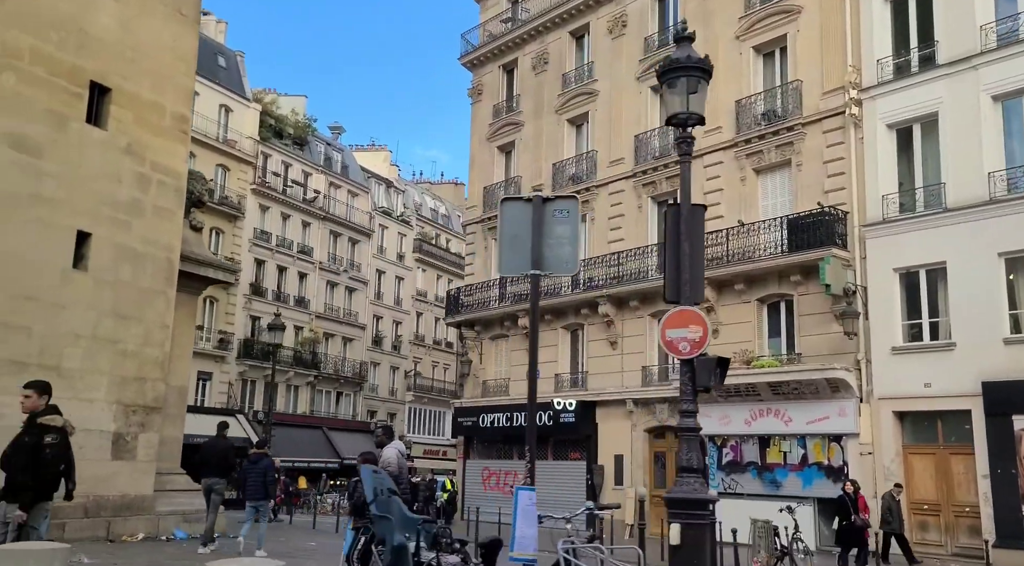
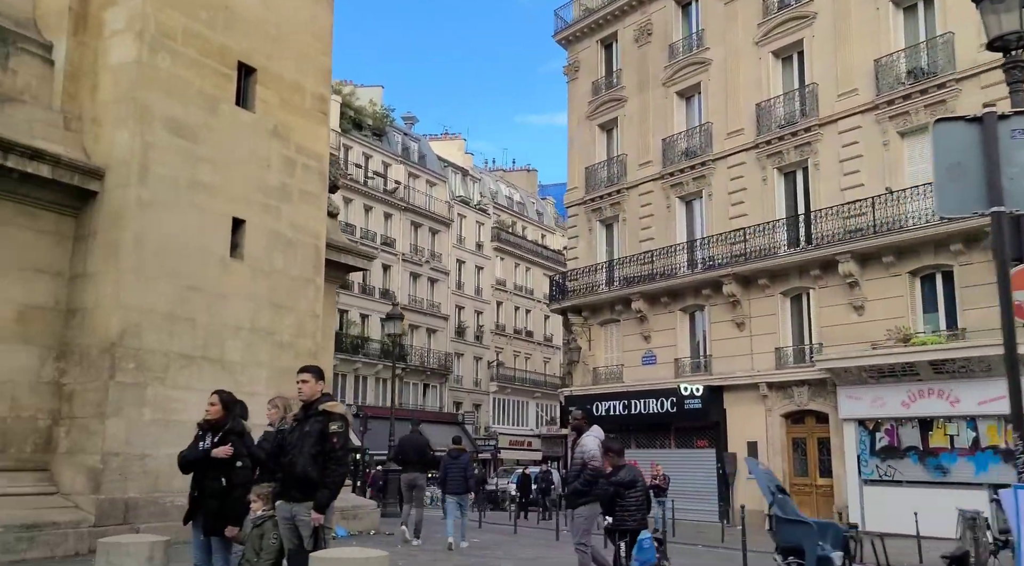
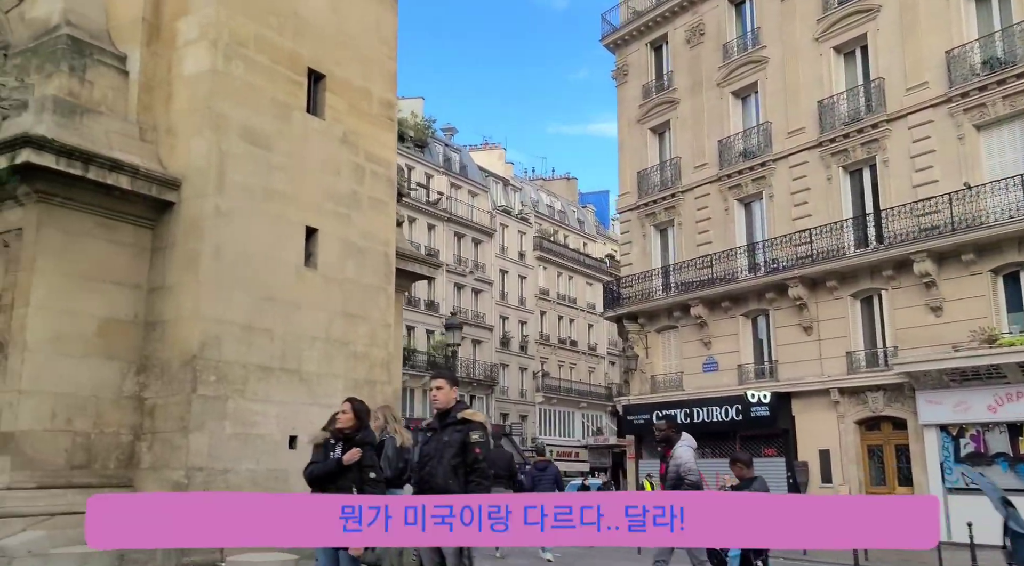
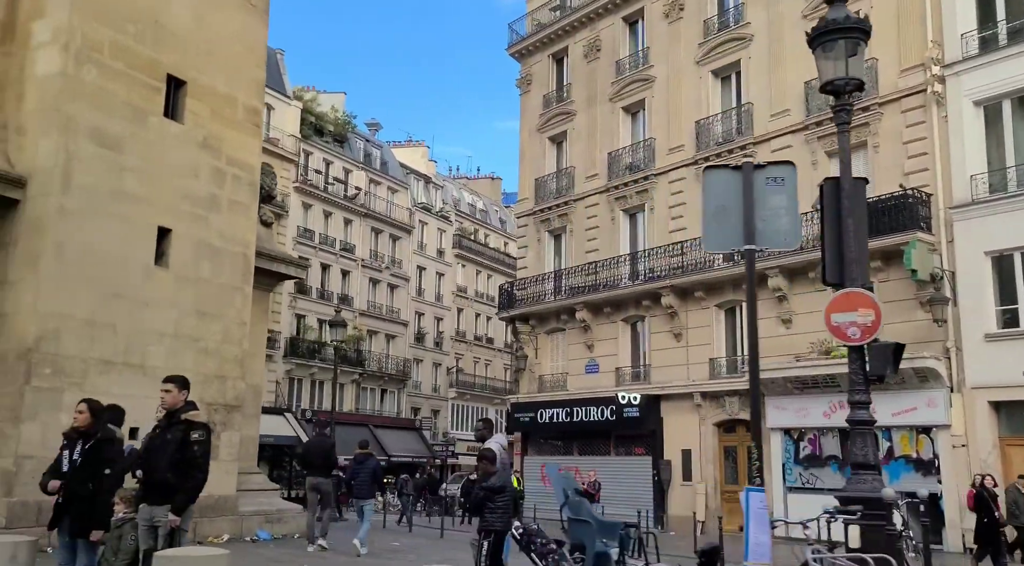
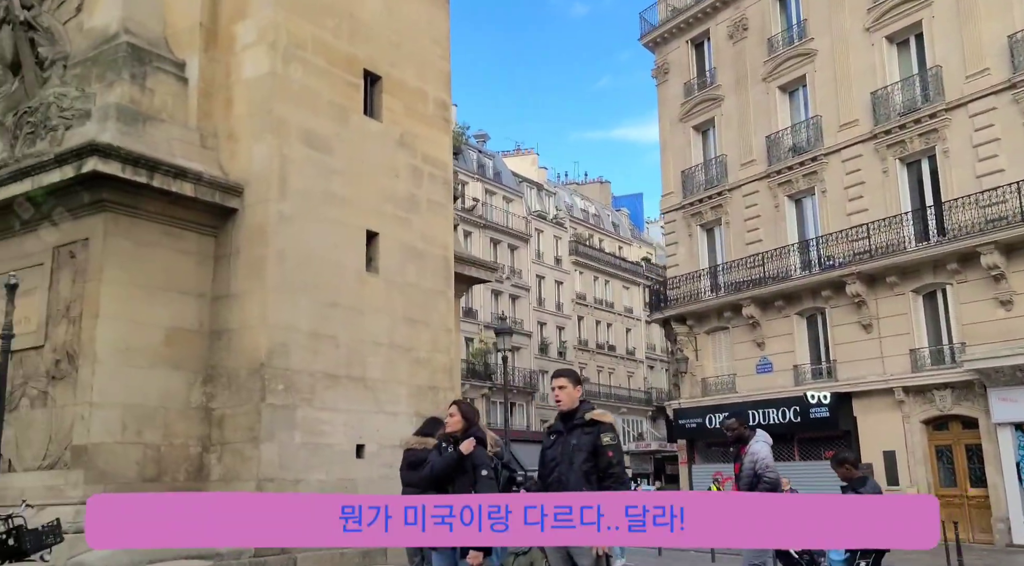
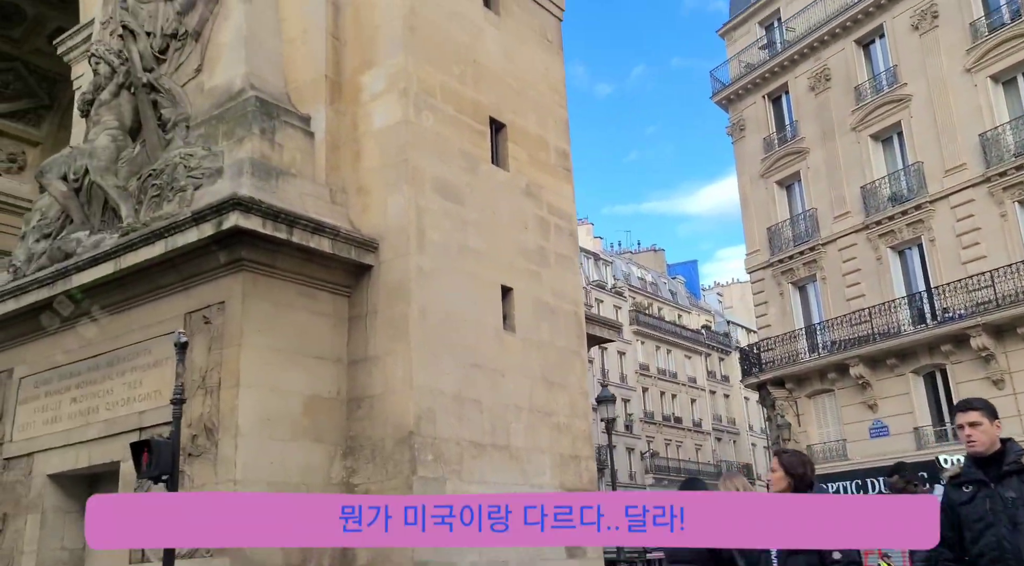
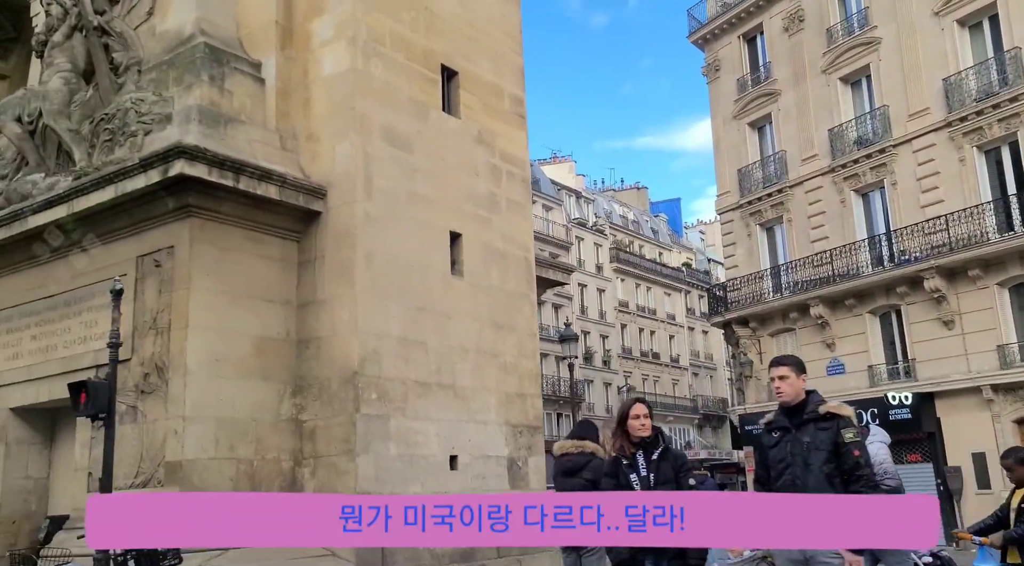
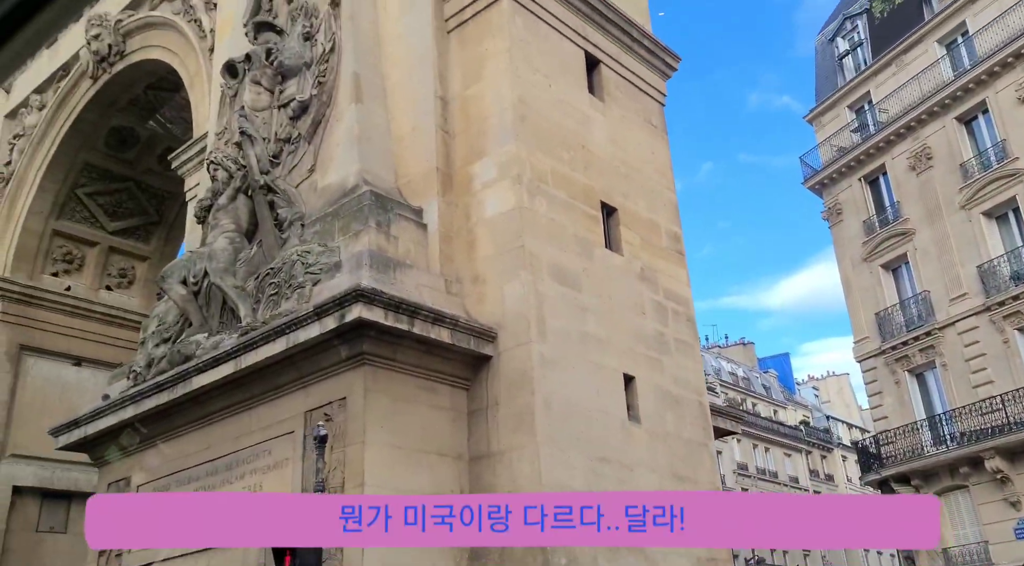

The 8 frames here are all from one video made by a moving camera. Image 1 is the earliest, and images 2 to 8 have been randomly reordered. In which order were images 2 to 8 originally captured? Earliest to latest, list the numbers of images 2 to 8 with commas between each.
4, 2, 3, 5, 7, 6, 8
